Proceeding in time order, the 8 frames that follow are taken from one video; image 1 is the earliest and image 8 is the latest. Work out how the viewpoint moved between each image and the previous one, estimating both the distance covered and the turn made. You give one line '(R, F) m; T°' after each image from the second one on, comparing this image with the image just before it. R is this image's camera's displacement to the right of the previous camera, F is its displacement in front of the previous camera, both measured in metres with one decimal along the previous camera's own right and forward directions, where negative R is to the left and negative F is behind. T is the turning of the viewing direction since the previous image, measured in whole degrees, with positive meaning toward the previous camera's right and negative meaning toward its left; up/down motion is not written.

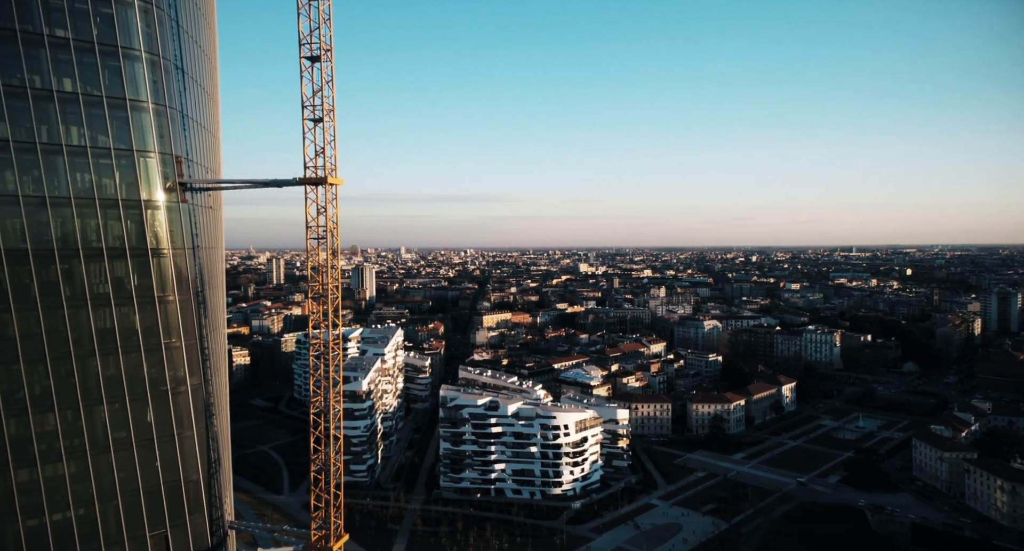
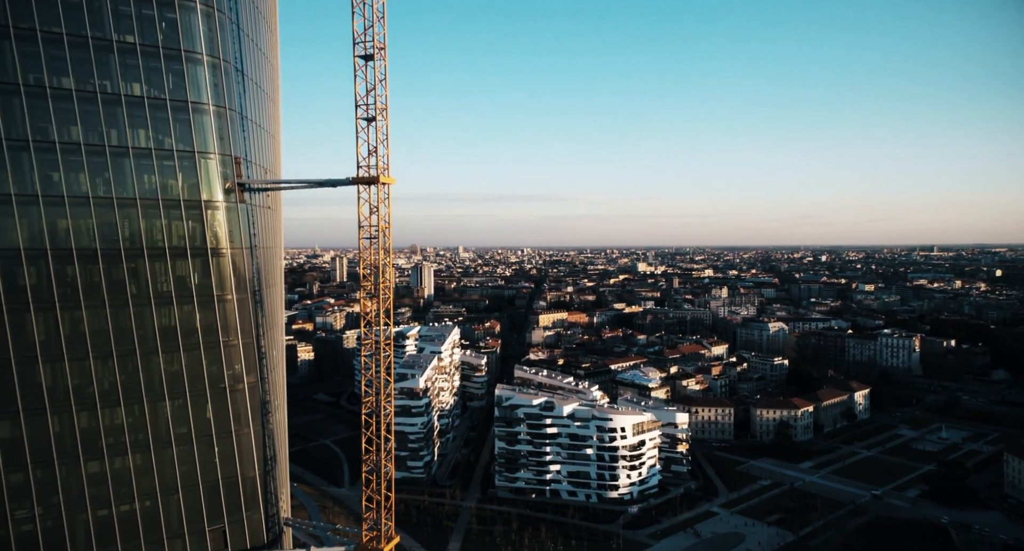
(+0.1, +0.7) m; -5°
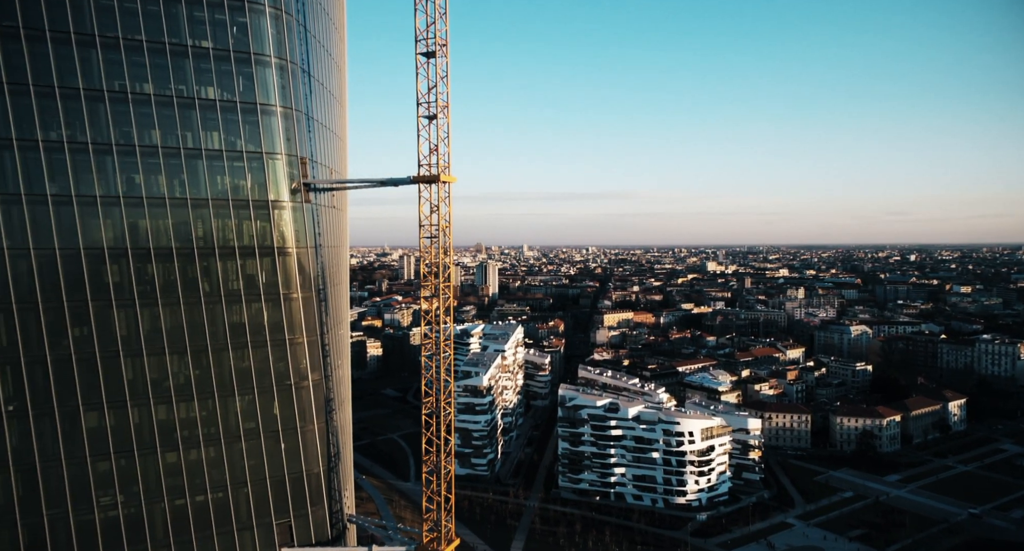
(0.0, +0.6) m; -6°
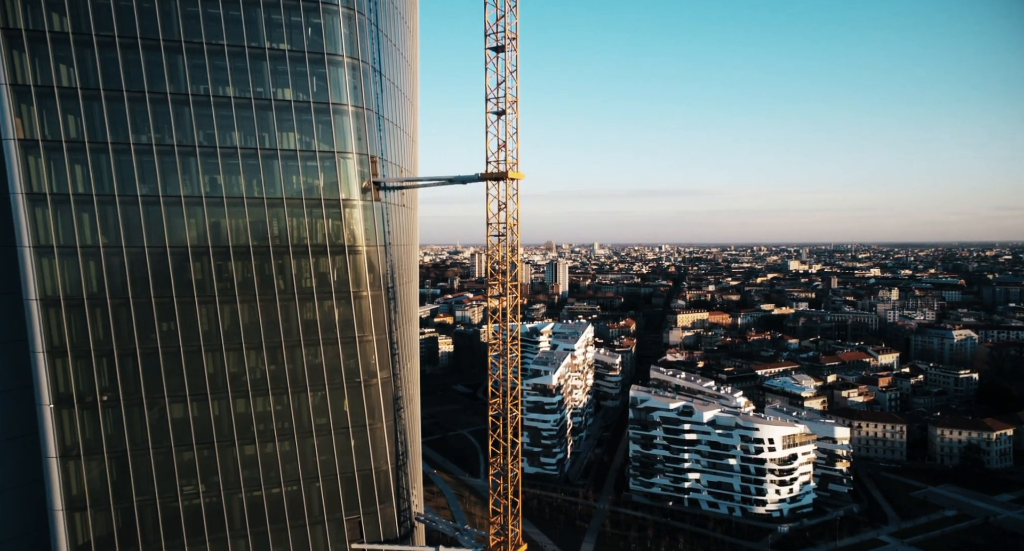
(0.0, +0.7) m; -6°
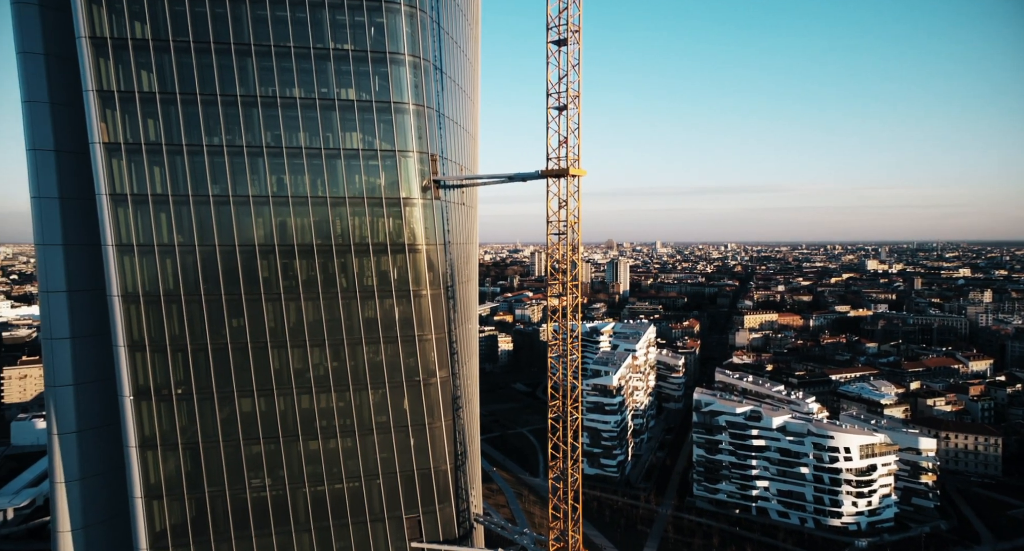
(0.0, +0.5) m; -5°
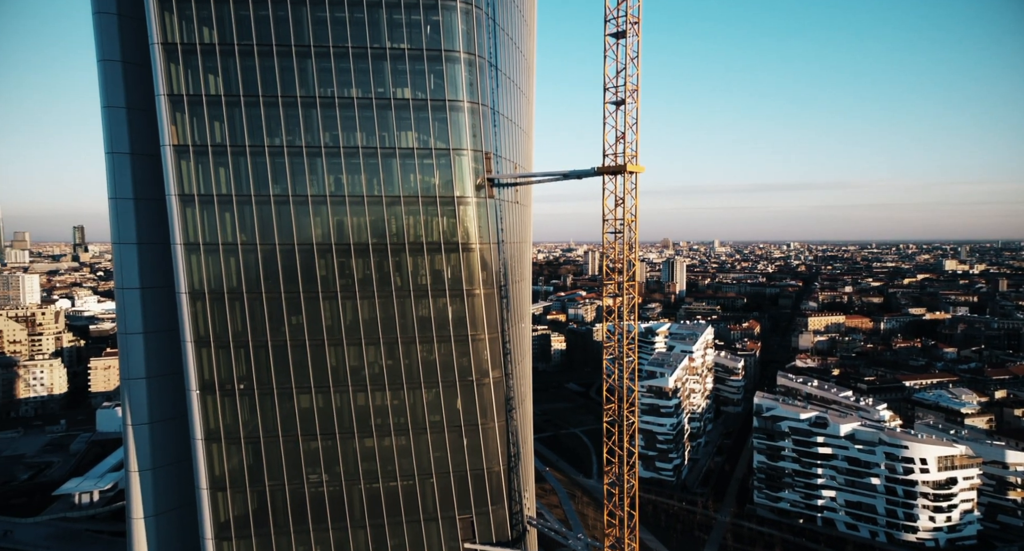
(-0.1, +0.5) m; -5°
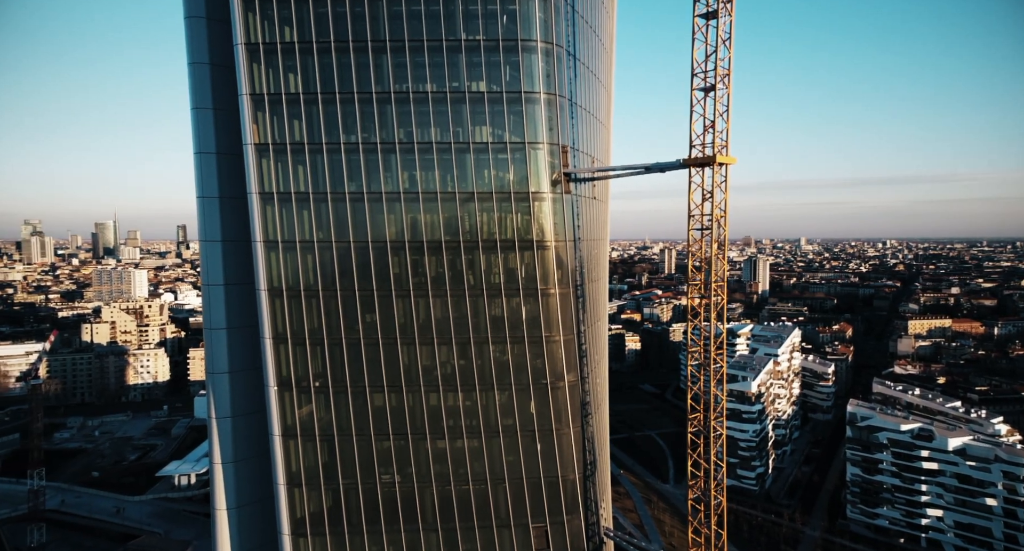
(-0.1, +1.1) m; -7°
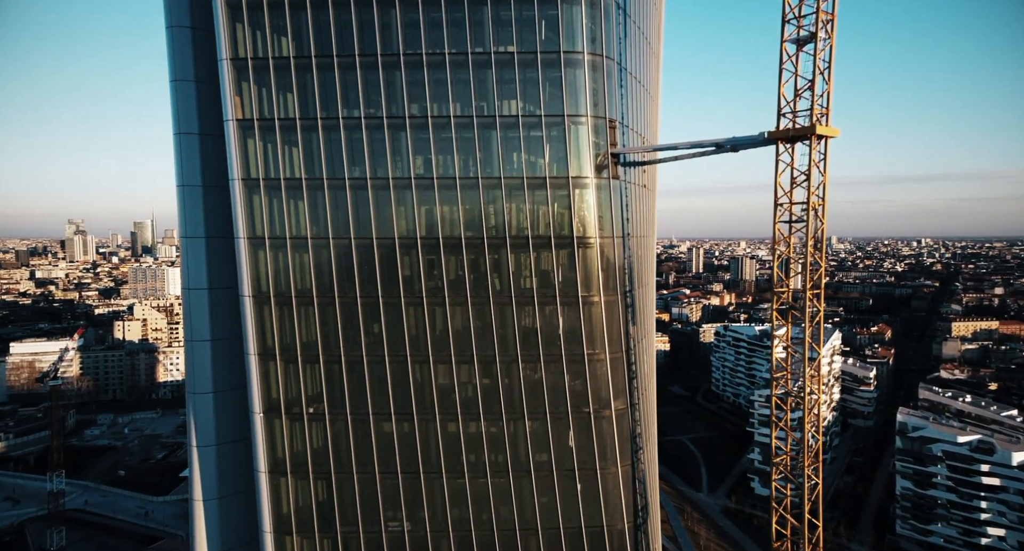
(-0.3, +4.9) m; -2°
